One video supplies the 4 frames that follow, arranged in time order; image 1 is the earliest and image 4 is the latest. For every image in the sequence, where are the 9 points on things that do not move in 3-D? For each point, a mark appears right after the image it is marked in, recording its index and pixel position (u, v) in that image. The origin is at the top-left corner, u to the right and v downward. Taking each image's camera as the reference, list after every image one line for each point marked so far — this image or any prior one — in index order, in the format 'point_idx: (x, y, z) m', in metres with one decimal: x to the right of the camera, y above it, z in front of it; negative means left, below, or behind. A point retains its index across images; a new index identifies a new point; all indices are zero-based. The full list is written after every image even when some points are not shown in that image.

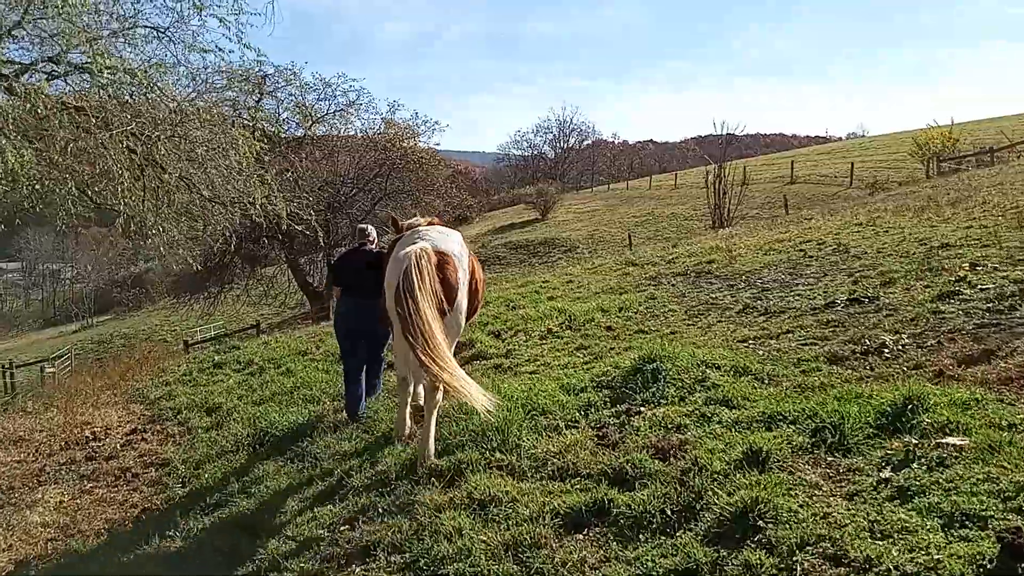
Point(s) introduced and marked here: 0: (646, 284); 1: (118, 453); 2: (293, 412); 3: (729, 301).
0: (+1.7, +0.1, +10.8) m
1: (-3.6, -1.5, +7.9) m
2: (-1.8, -1.0, +7.2) m
3: (+2.1, -0.1, +8.3) m
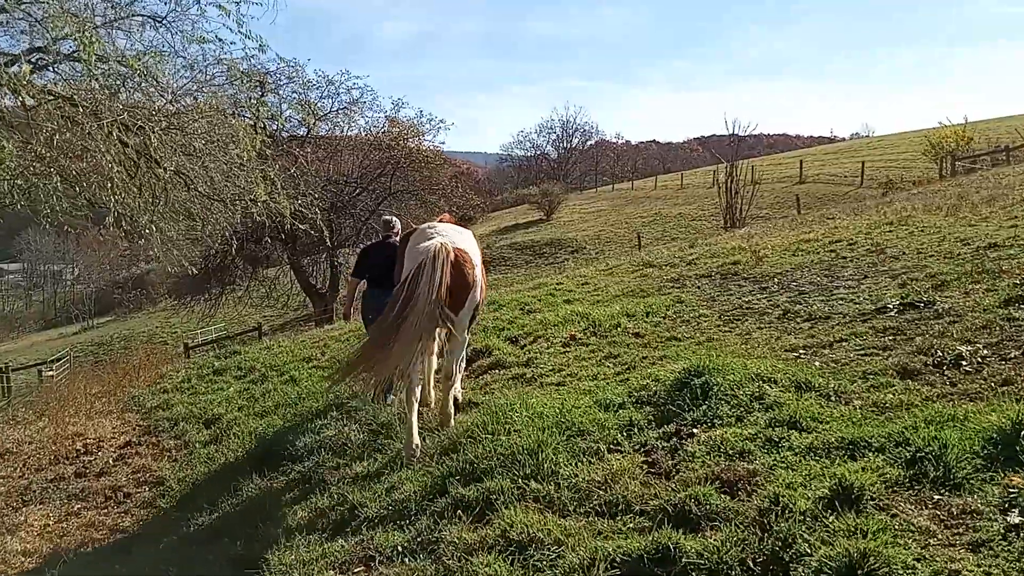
0: (+1.9, 0.0, +10.3) m
1: (-3.4, -1.5, +7.3) m
2: (-1.7, -1.1, +6.7) m
3: (+2.3, -0.2, +7.8) m
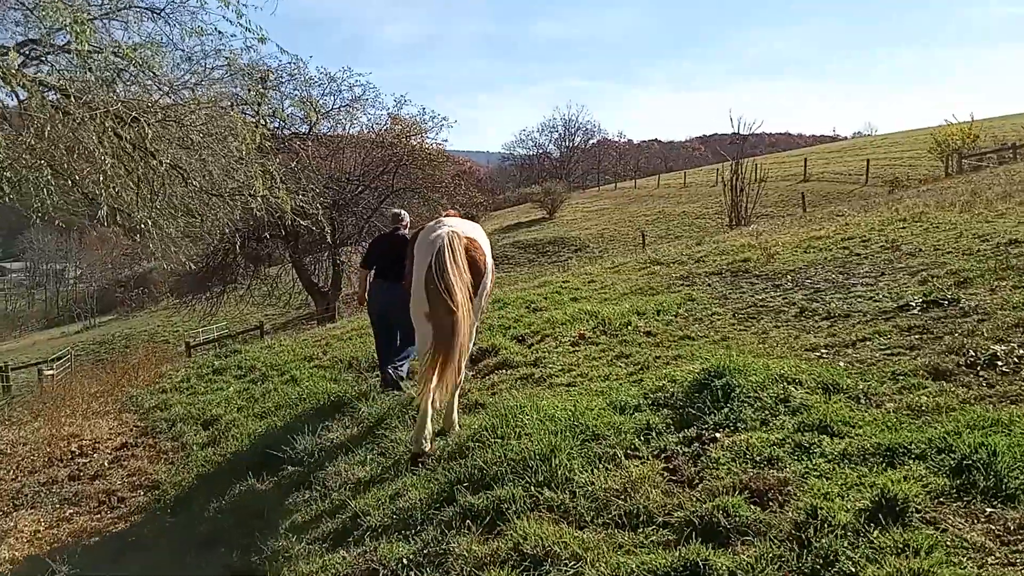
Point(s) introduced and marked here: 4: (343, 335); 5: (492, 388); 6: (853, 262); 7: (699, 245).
0: (+1.9, +0.1, +10.0) m
1: (-3.4, -1.5, +7.1) m
2: (-1.6, -1.0, +6.4) m
3: (+2.3, -0.1, +7.5) m
4: (-2.4, -0.7, +12.3) m
5: (-0.1, -0.7, +6.3) m
6: (+3.7, +0.3, +9.3) m
7: (+3.5, +0.8, +16.3) m
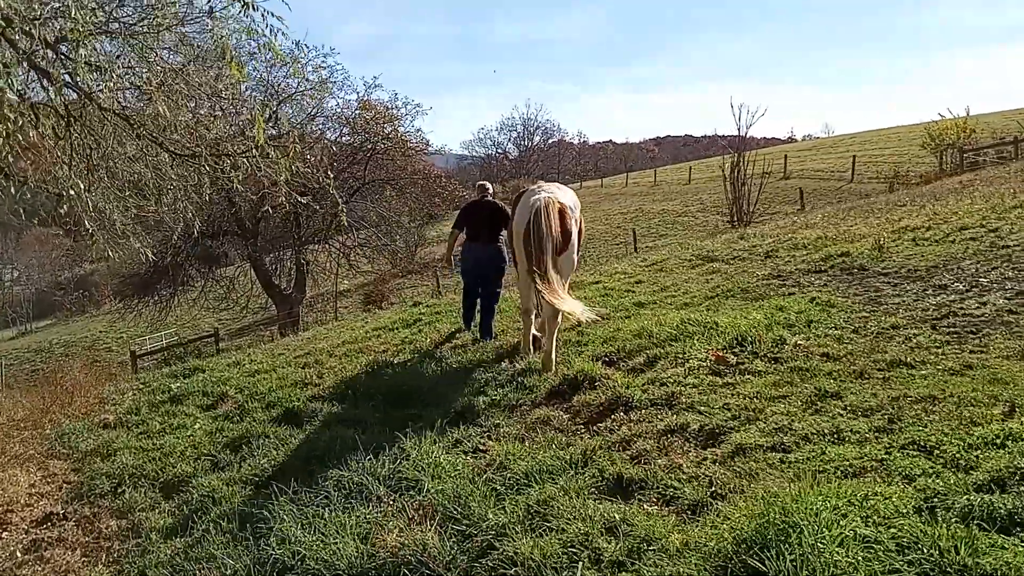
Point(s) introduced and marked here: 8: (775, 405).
0: (+2.4, 0.0, +7.9) m
1: (-2.7, -1.5, +4.7) m
2: (-0.9, -1.1, +4.1) m
3: (+3.0, -0.1, +5.4) m
4: (-2.0, -0.7, +9.9) m
5: (+0.6, -0.7, +4.0) m
6: (+4.2, +0.3, +7.2) m
7: (+3.7, +0.8, +14.2) m
8: (+1.3, -0.6, +4.2) m
